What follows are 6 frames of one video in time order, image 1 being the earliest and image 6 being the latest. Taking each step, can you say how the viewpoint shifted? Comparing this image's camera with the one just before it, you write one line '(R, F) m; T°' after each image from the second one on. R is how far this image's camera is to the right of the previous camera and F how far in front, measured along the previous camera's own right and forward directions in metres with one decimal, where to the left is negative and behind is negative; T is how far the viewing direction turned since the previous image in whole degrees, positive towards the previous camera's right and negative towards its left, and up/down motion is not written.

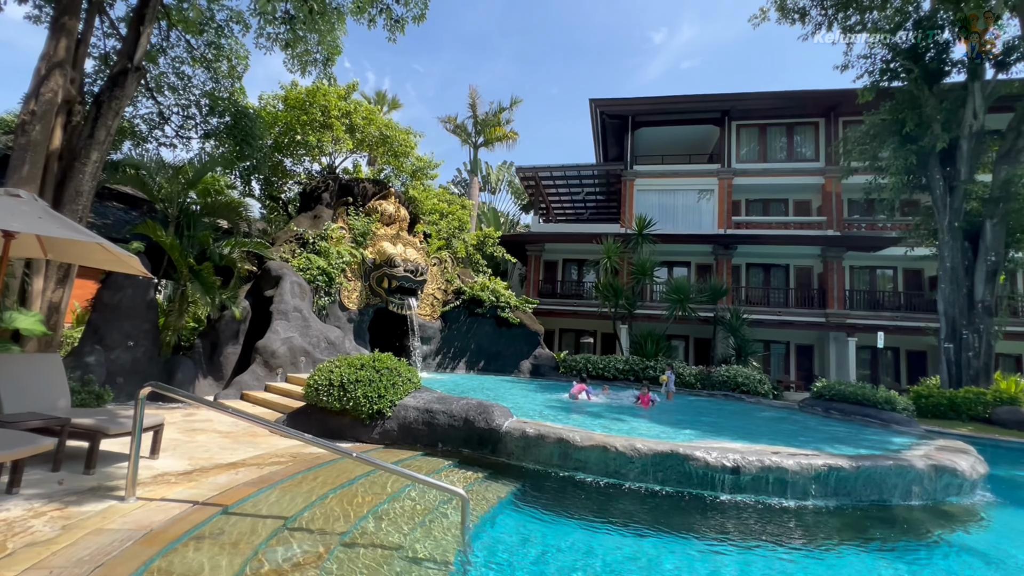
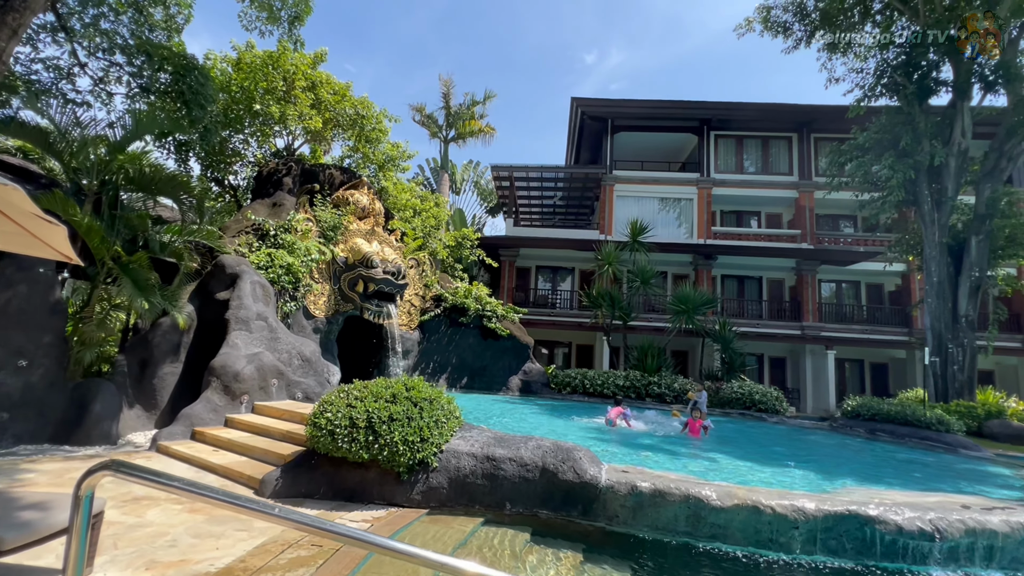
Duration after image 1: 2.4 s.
(-1.7, +1.8) m; +8°
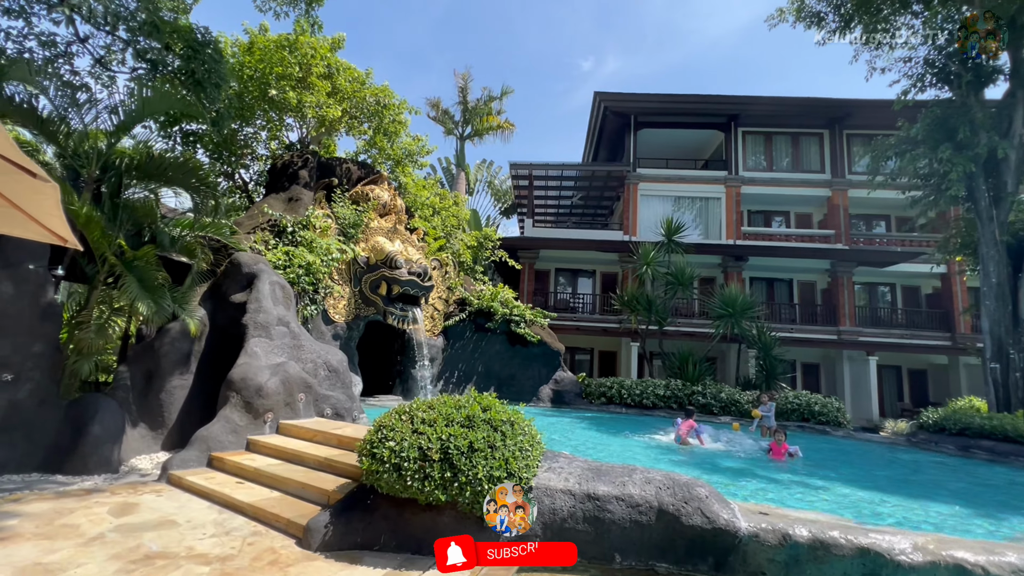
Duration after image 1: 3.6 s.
(-0.9, +1.0) m; 0°
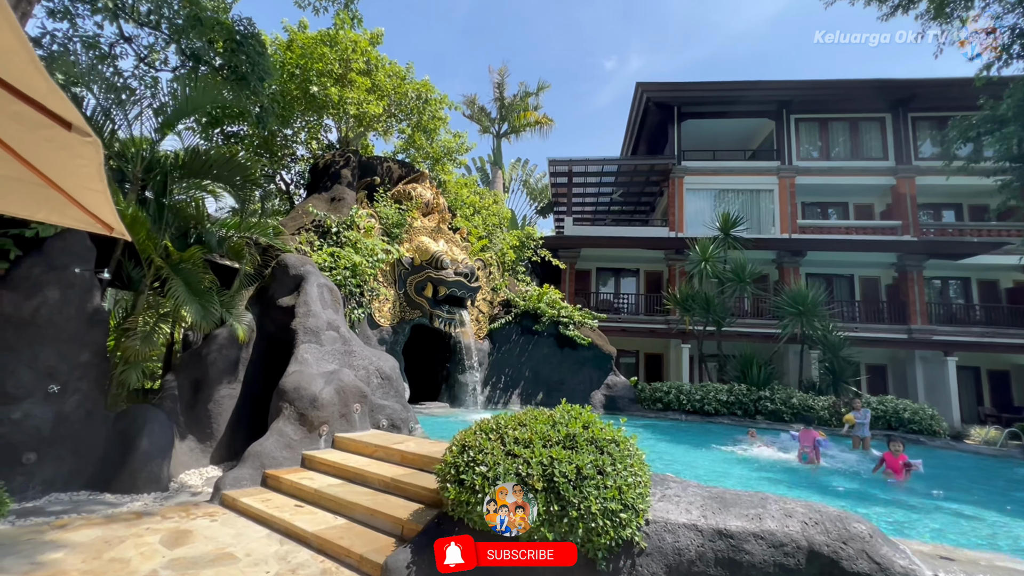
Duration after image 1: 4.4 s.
(-0.6, +0.6) m; -3°
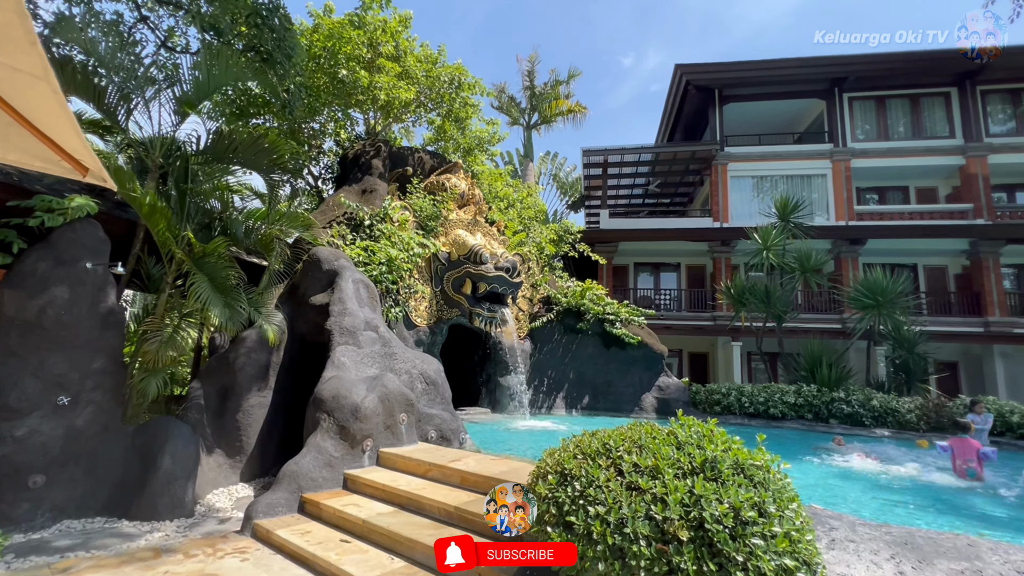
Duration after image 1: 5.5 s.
(-0.5, +0.9) m; -3°
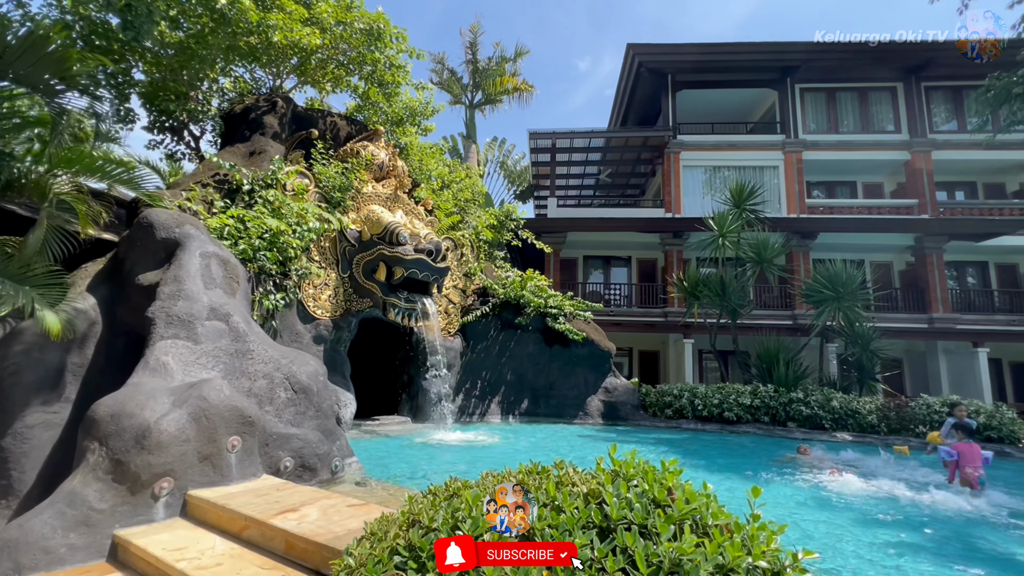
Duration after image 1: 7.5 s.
(+0.6, +1.5) m; +5°
